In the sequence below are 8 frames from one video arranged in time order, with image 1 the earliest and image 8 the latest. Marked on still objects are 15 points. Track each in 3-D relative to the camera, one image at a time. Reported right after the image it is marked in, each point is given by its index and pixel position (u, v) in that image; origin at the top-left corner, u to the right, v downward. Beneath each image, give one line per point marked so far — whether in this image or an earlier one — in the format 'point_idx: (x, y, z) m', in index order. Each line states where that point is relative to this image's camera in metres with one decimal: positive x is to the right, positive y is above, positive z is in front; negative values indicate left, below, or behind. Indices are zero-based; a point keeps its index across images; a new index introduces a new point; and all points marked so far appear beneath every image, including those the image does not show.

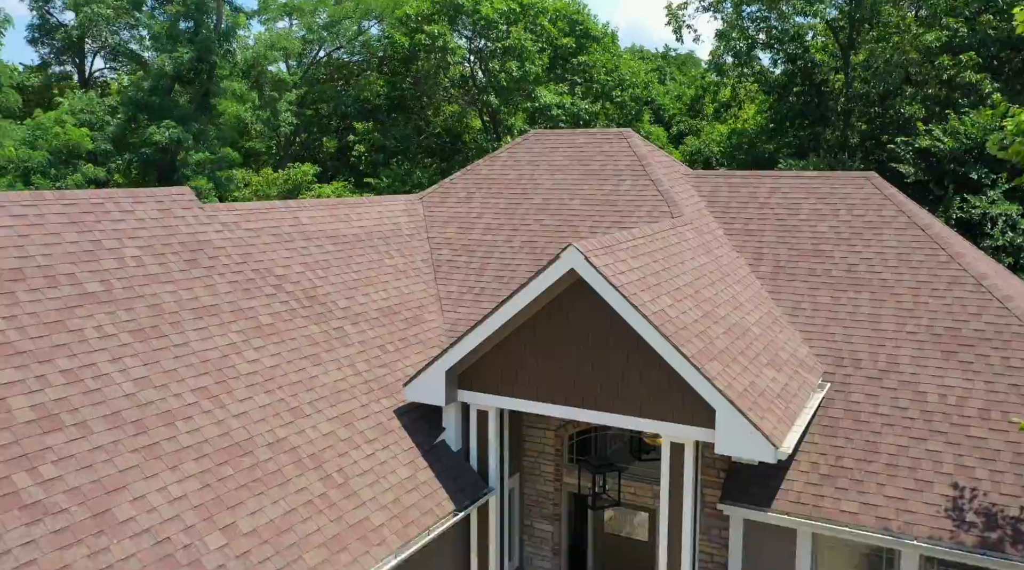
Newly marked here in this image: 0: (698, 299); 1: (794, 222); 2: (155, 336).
0: (+1.9, -0.2, +9.4) m
1: (+4.0, +0.9, +12.9) m
2: (-3.2, -0.5, +8.2) m
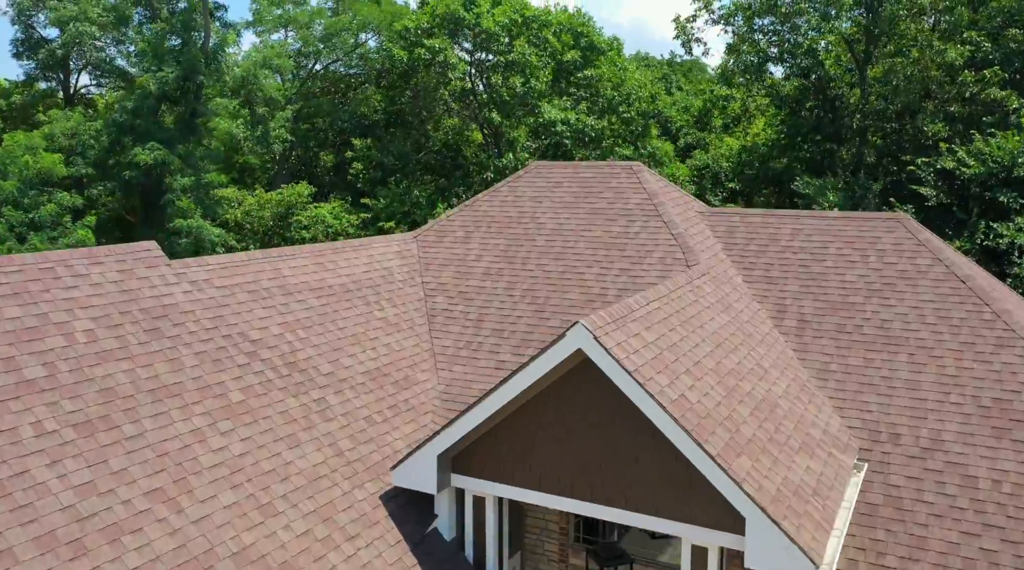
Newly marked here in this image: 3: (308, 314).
0: (+1.9, -0.8, +8.4) m
1: (+4.0, +0.2, +11.8) m
2: (-3.2, -1.1, +7.2) m
3: (-2.3, -0.3, +10.3) m
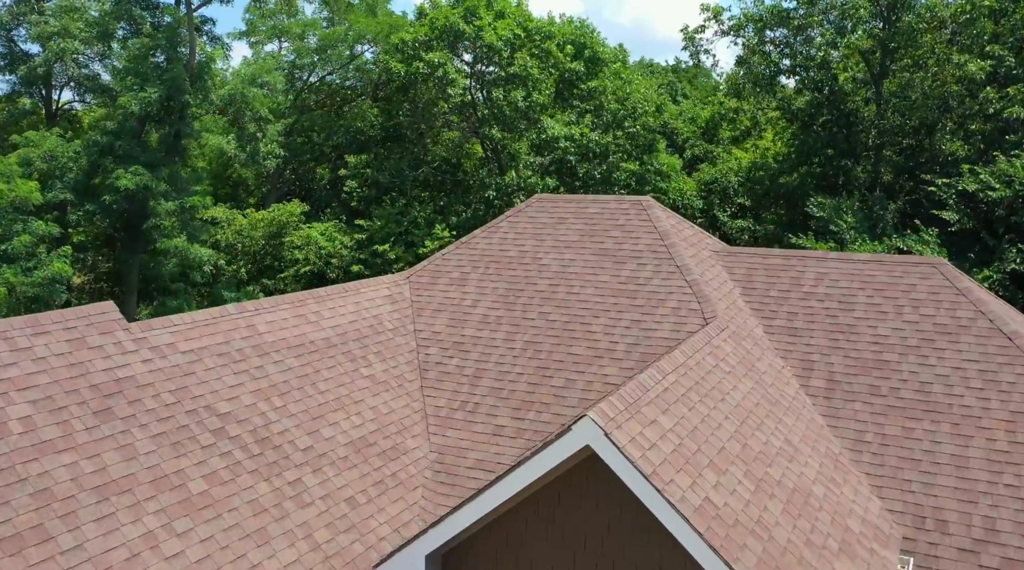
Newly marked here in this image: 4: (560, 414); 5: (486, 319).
0: (+1.9, -1.4, +7.4) m
1: (+4.0, -0.4, +10.8) m
2: (-3.2, -1.7, +6.2) m
3: (-2.3, -0.9, +9.3) m
4: (+0.5, -1.4, +9.8) m
5: (-0.3, -0.4, +11.5) m
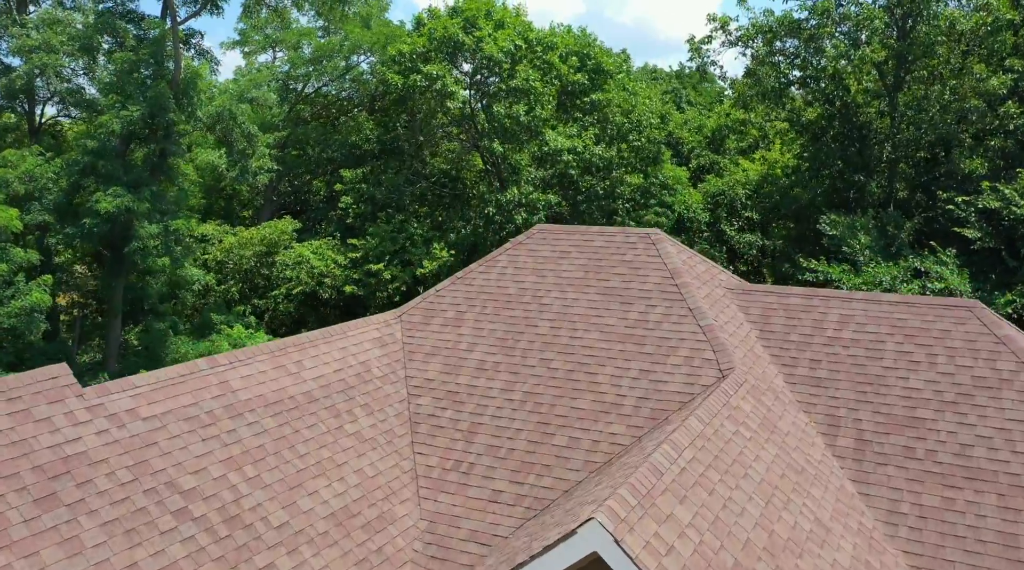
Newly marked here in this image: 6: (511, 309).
0: (+1.9, -1.9, +6.5) m
1: (+4.0, -0.9, +9.9) m
2: (-3.3, -2.2, +5.3) m
3: (-2.3, -1.4, +8.5) m
4: (+0.5, -1.9, +8.9) m
5: (-0.3, -0.9, +10.6) m
6: (0.0, -0.3, +11.3) m
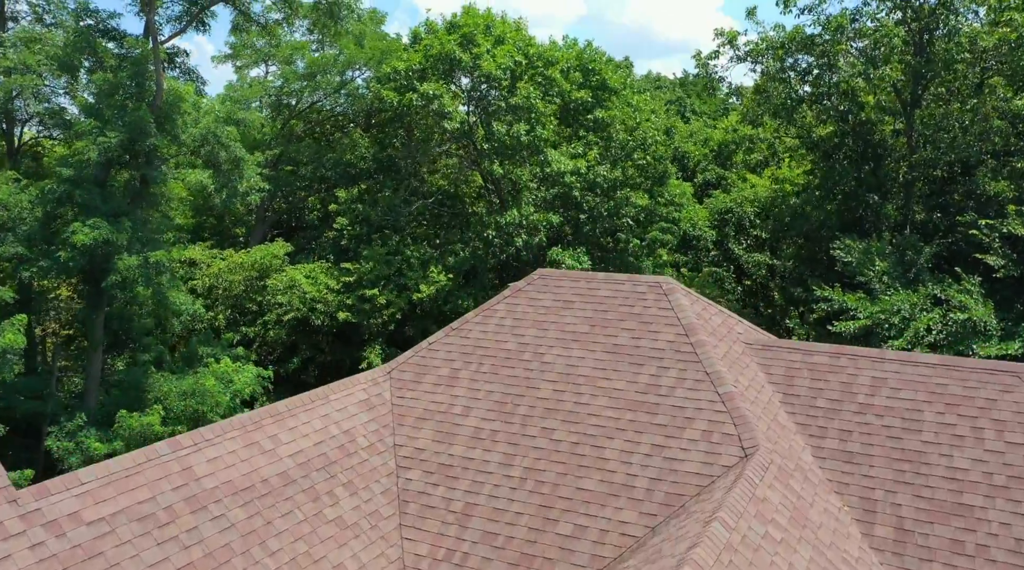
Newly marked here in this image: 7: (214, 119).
0: (+1.9, -2.6, +5.5) m
1: (+3.9, -1.6, +8.9) m
2: (-3.3, -2.9, +4.4) m
3: (-2.3, -2.1, +7.5) m
4: (+0.5, -2.5, +7.9) m
5: (-0.4, -1.6, +9.6) m
6: (0.0, -0.9, +10.4) m
7: (-6.2, +3.4, +19.1) m
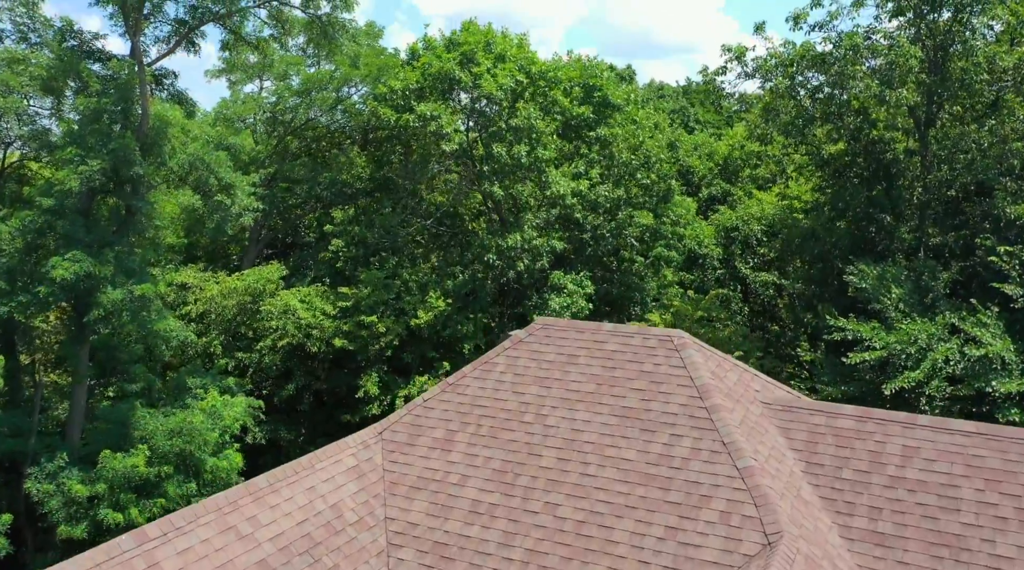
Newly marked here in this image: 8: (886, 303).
0: (+1.9, -3.1, +4.8) m
1: (+3.9, -2.1, +8.2) m
2: (-3.3, -3.5, +3.6) m
3: (-2.3, -2.7, +6.7) m
4: (+0.5, -3.1, +7.2) m
5: (-0.3, -2.2, +8.9) m
6: (0.0, -1.5, +9.6) m
7: (-6.2, +2.8, +18.4) m
8: (+8.1, -0.4, +19.8) m
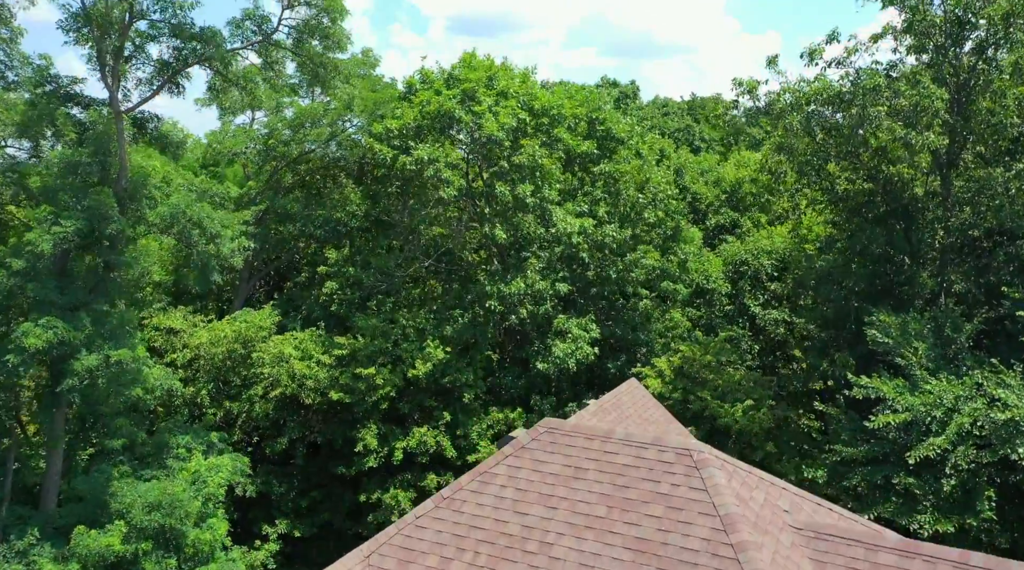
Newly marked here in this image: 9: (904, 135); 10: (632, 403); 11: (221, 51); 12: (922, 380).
0: (+1.9, -4.2, +3.8) m
1: (+4.0, -3.2, +7.2) m
2: (-3.3, -4.5, +2.6) m
3: (-2.3, -3.7, +5.7) m
4: (+0.5, -4.2, +6.1) m
5: (-0.3, -3.2, +7.9) m
6: (0.0, -2.6, +8.6) m
7: (-6.2, +1.7, +17.4) m
8: (+8.1, -1.5, +18.8) m
9: (+8.4, +3.3, +20.0) m
10: (+2.5, -2.4, +18.7) m
11: (-5.7, +4.5, +17.8) m
12: (+8.2, -1.9, +18.4) m
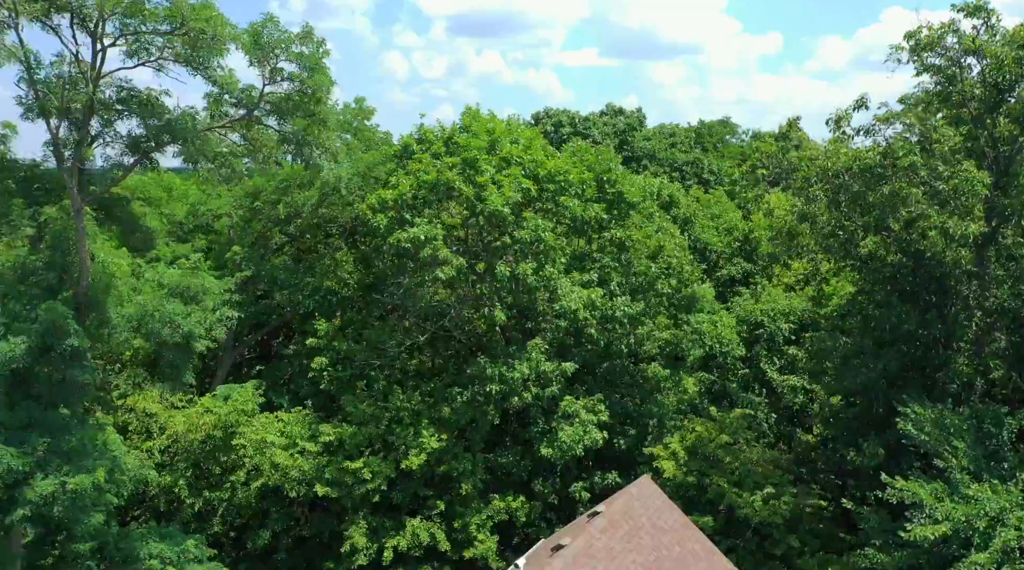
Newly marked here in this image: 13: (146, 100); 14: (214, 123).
0: (+1.8, -6.0, +2.2) m
1: (+4.0, -5.0, +5.6) m
2: (-3.3, -6.2, +1.0) m
3: (-2.3, -5.5, +4.2) m
4: (+0.5, -5.9, +4.6) m
5: (-0.3, -5.0, +6.3) m
6: (0.0, -4.4, +7.0) m
7: (-6.2, -0.1, +15.8) m
8: (+8.2, -3.3, +17.2) m
9: (+8.5, +1.5, +18.4) m
10: (+2.5, -4.2, +17.2) m
11: (-5.6, +2.8, +16.2) m
12: (+8.2, -3.7, +16.8) m
13: (-6.4, +3.2, +16.0) m
14: (-5.4, +3.0, +16.9) m
